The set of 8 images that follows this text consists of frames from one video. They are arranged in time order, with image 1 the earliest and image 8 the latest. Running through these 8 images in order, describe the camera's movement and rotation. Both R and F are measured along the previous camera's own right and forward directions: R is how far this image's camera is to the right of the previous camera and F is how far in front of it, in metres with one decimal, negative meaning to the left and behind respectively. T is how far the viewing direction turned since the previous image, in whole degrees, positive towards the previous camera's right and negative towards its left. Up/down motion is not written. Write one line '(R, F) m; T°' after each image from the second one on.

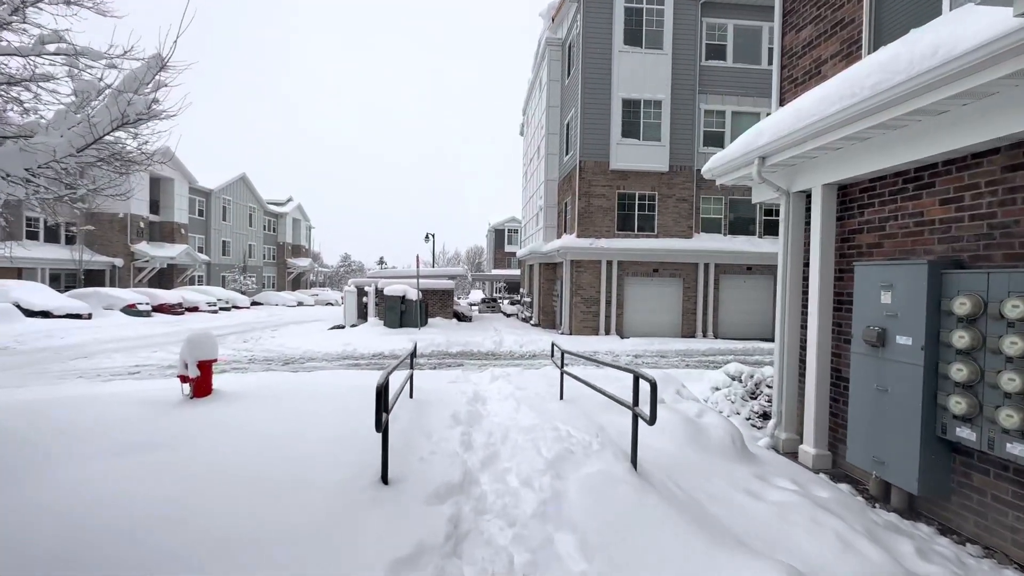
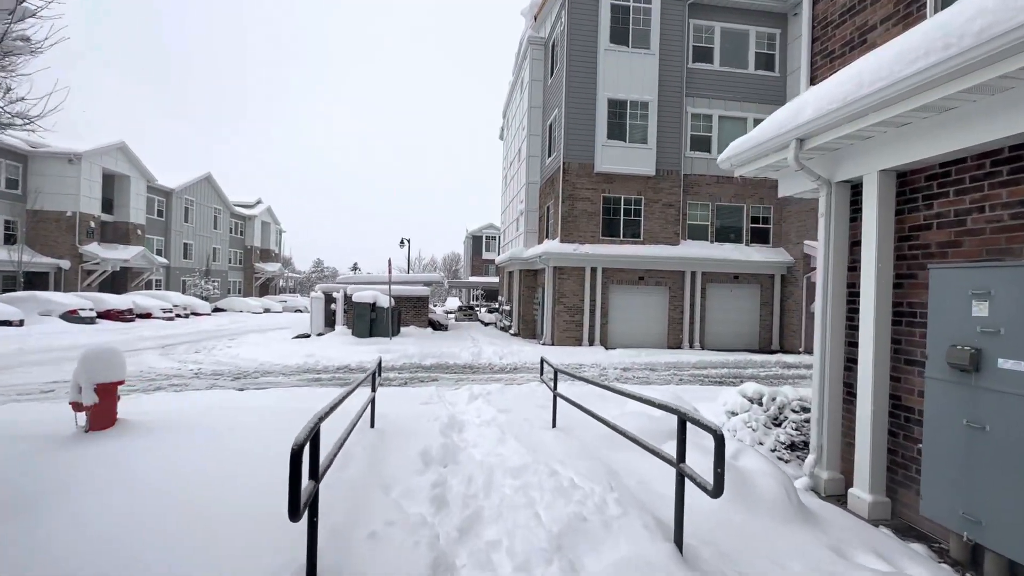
(-0.1, +1.0) m; +3°
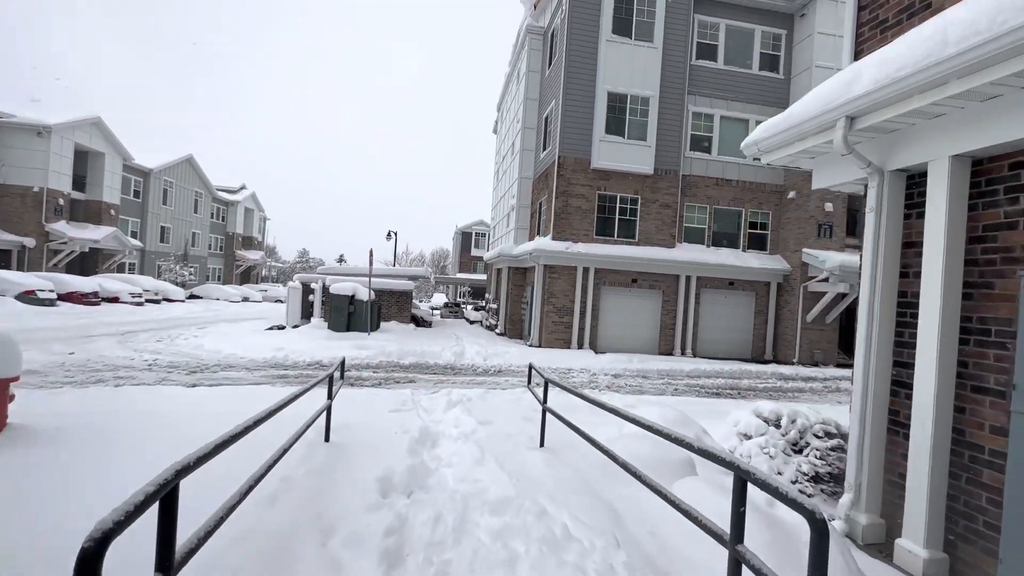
(0.0, +0.8) m; +1°
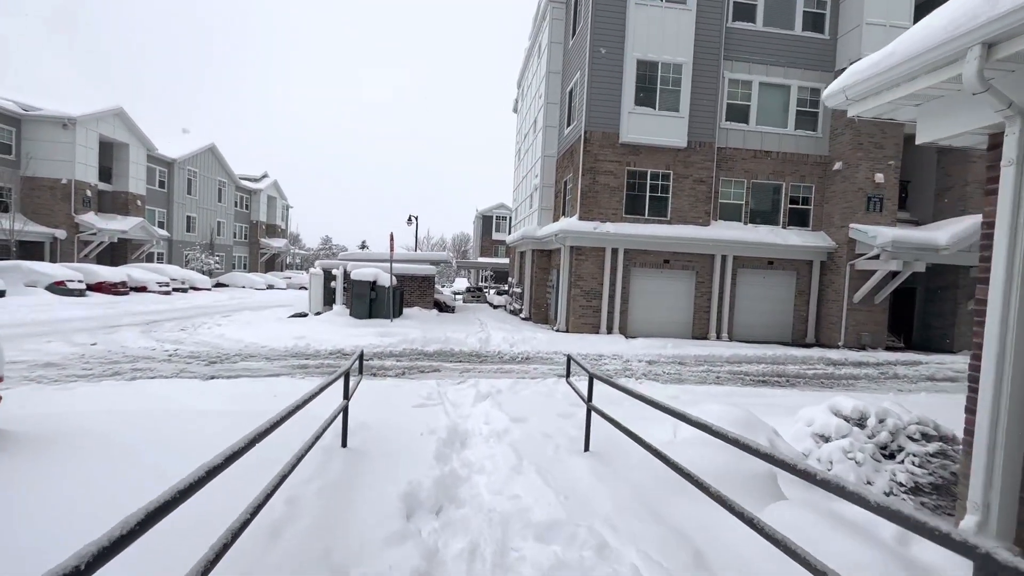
(-0.1, +0.6) m; -3°
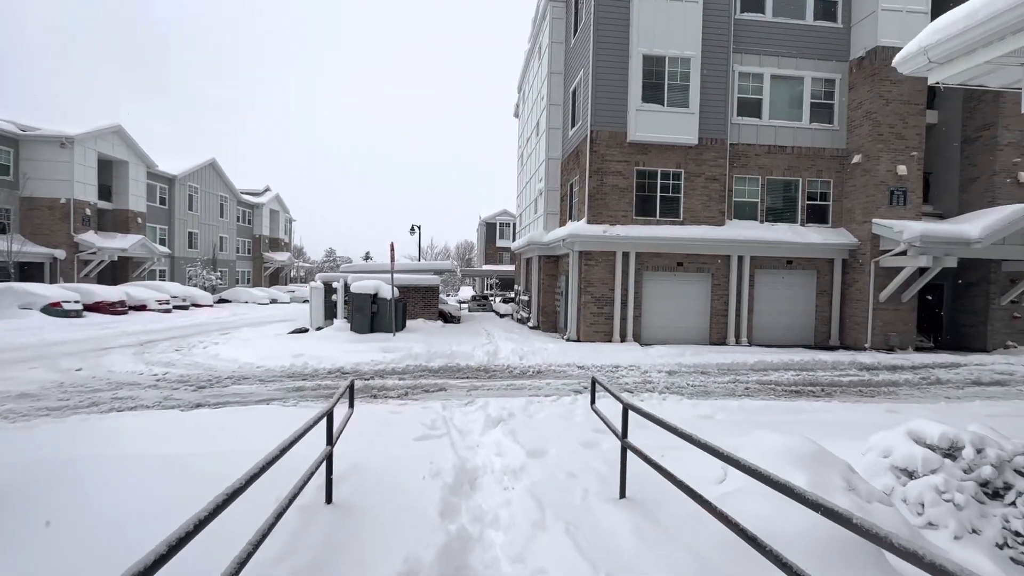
(-0.1, +0.7) m; -1°
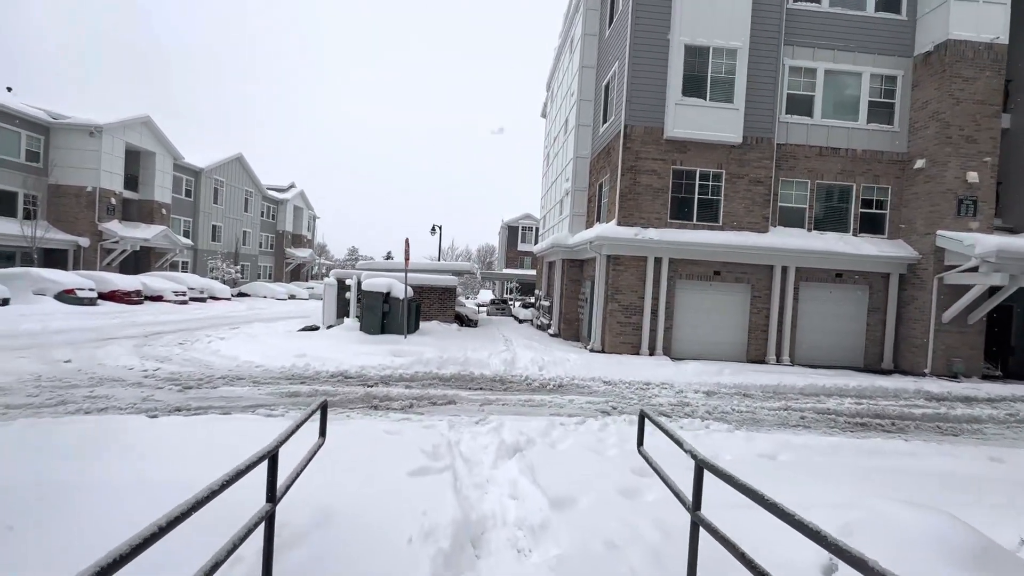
(0.0, +1.0) m; -2°
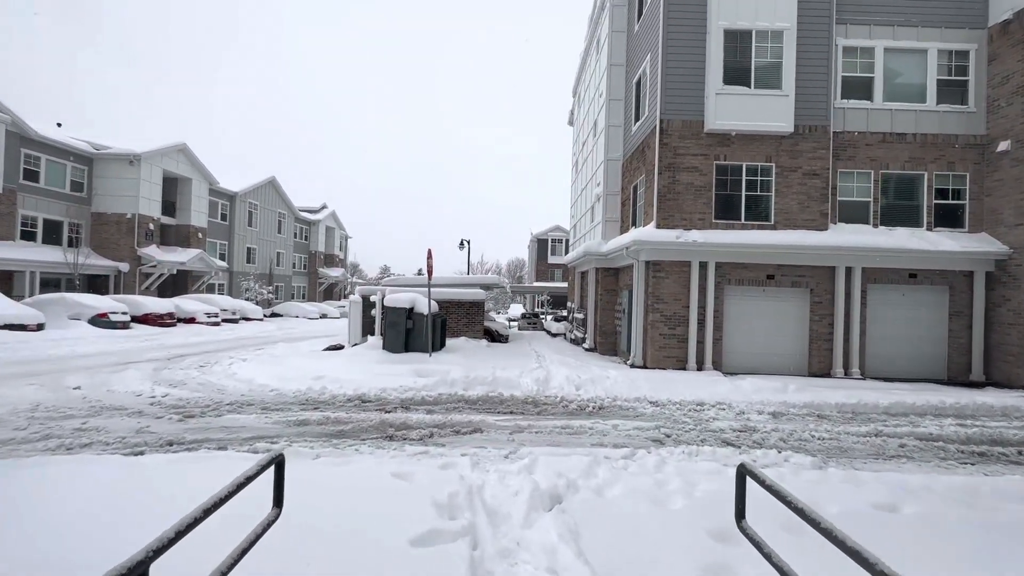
(0.0, +0.9) m; -4°
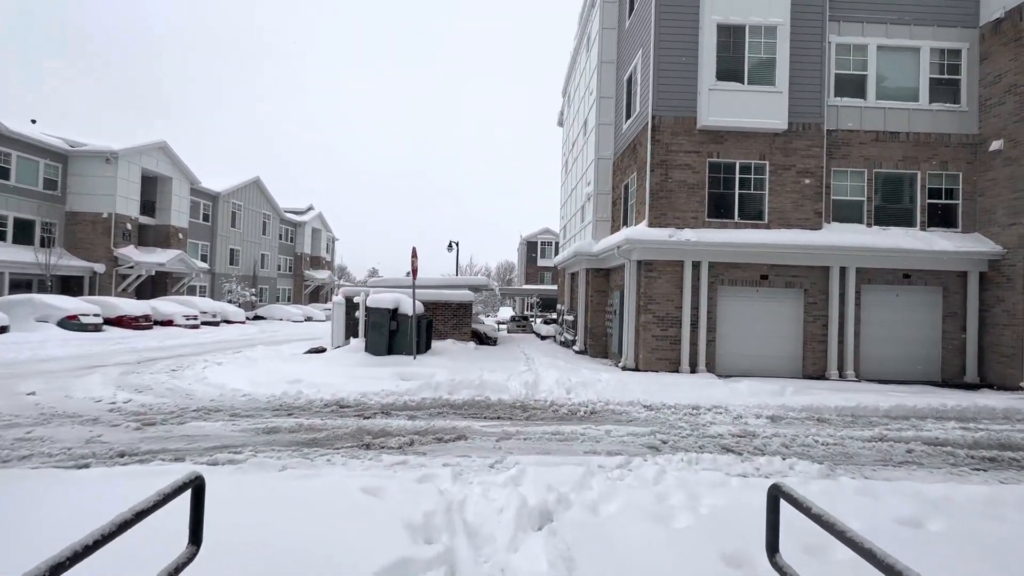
(0.0, +0.4) m; +1°
